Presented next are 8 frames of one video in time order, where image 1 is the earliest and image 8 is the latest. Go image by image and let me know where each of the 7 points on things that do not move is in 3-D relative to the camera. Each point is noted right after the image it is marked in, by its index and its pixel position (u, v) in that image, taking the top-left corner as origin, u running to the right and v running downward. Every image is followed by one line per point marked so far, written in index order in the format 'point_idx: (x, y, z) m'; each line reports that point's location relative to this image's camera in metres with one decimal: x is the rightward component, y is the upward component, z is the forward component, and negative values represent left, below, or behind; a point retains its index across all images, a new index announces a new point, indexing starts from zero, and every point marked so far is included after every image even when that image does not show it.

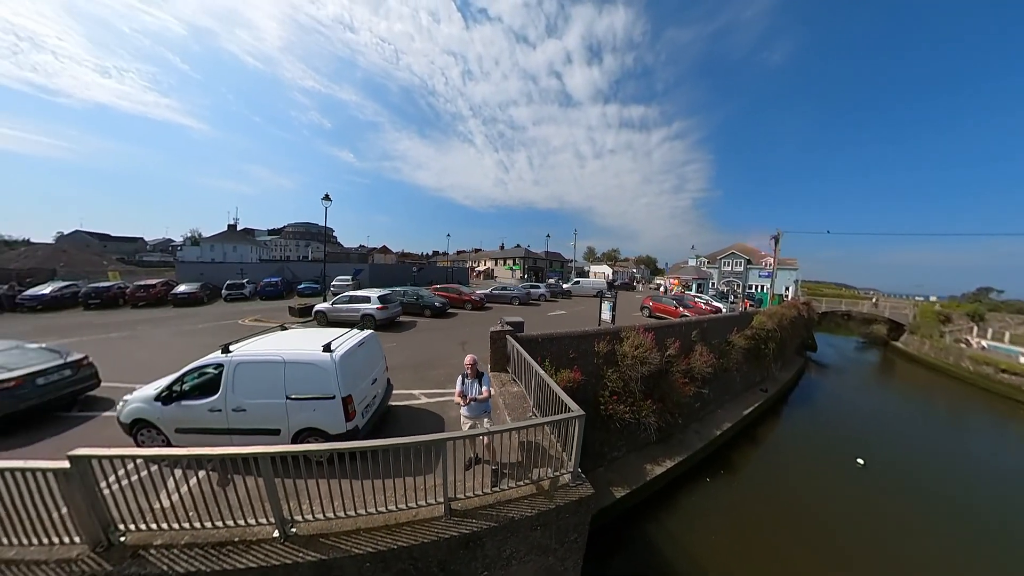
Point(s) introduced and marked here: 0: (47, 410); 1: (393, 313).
0: (-12.8, -3.4, +7.7) m
1: (-5.5, -1.3, +14.0) m
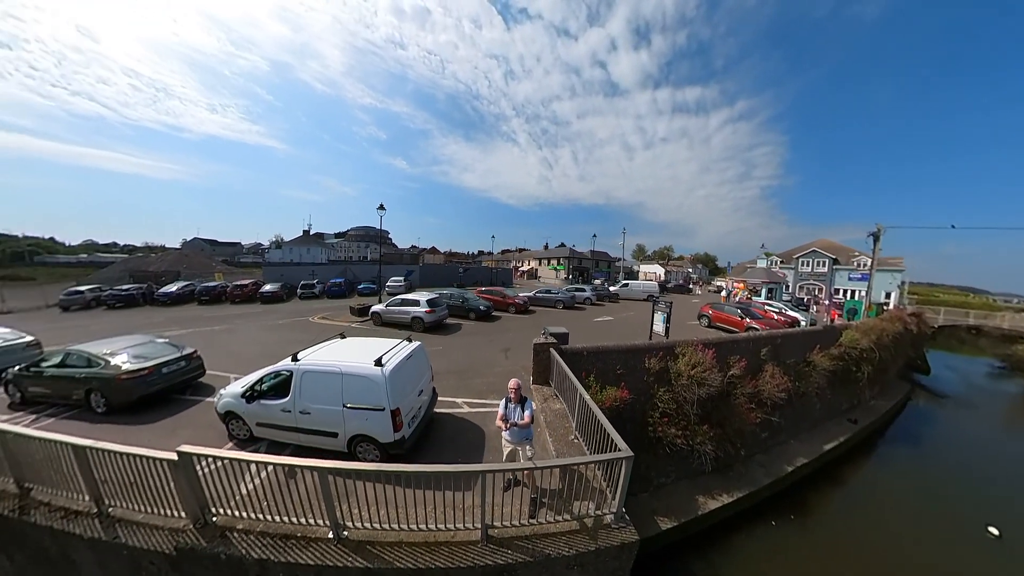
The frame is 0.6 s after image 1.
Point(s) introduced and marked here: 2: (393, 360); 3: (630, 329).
0: (-11.6, -3.6, +9.5) m
1: (-3.4, -1.5, +14.6) m
2: (-2.4, -1.6, +5.9) m
3: (+5.9, -2.1, +14.2) m
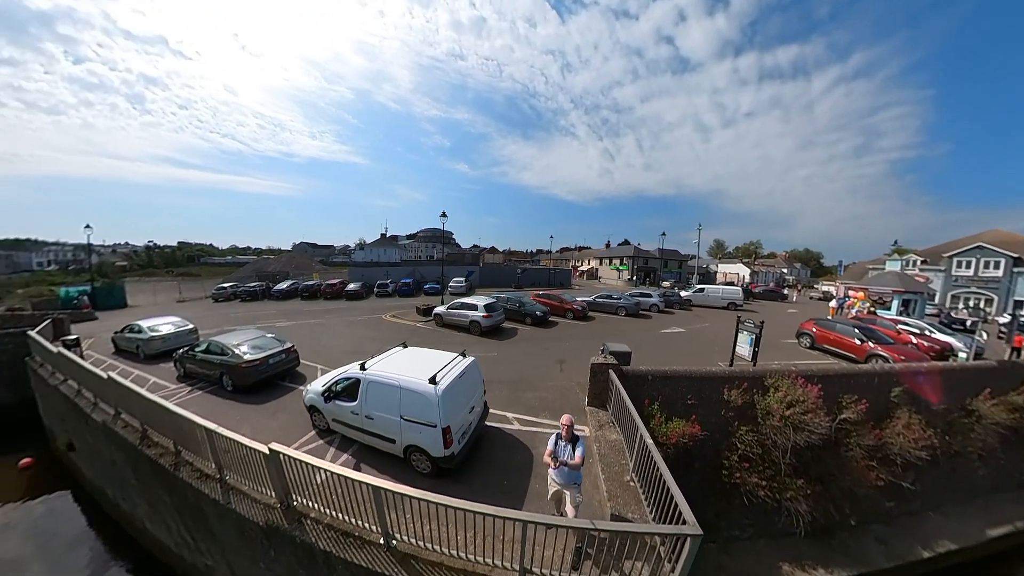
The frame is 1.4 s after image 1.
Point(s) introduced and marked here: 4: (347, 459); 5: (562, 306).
0: (-9.7, -3.7, +11.5) m
1: (-0.6, -1.7, +14.8) m
2: (-1.4, -2.0, +6.1) m
3: (+8.4, -2.5, +12.5) m
4: (-4.0, -4.0, +6.7) m
5: (+3.1, -1.1, +17.1) m
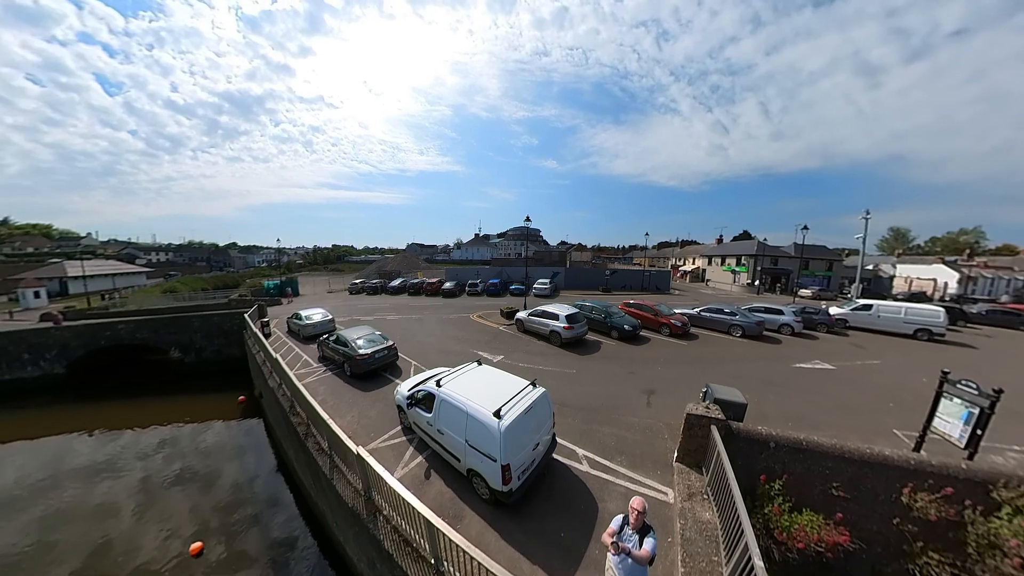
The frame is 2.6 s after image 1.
0: (-6.4, -3.9, +13.5) m
1: (+3.3, -2.2, +13.9) m
2: (-0.1, -2.5, +5.8) m
3: (+11.2, -3.3, +9.0) m
4: (-2.4, -4.4, +7.3) m
5: (+7.6, -1.7, +15.0) m
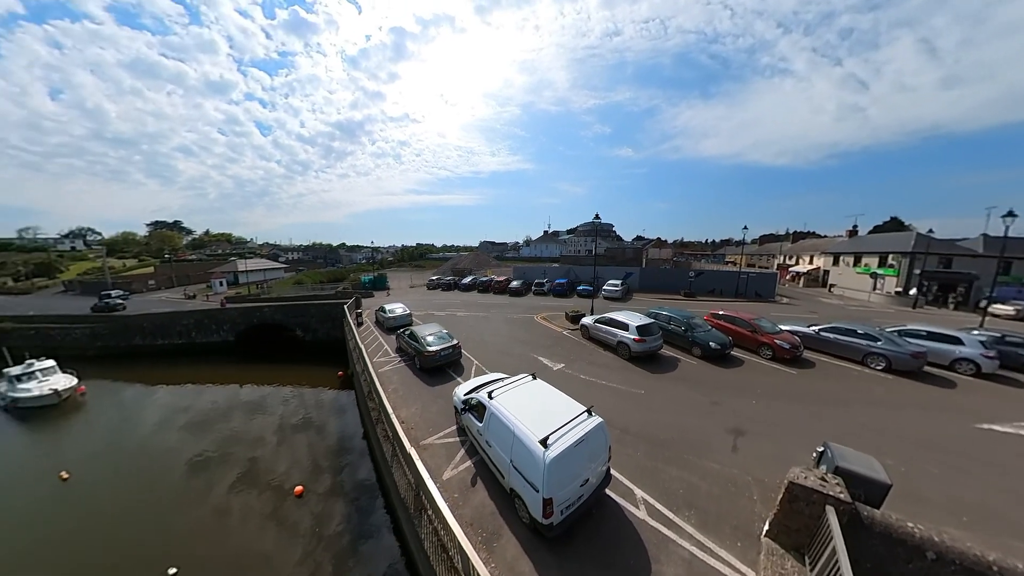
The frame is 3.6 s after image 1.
0: (-3.5, -4.0, +14.4) m
1: (+6.0, -2.5, +12.4) m
2: (+0.8, -2.9, +5.4) m
3: (+12.5, -3.9, +5.8) m
4: (-1.2, -4.7, +7.5) m
5: (+10.5, -2.1, +12.5) m
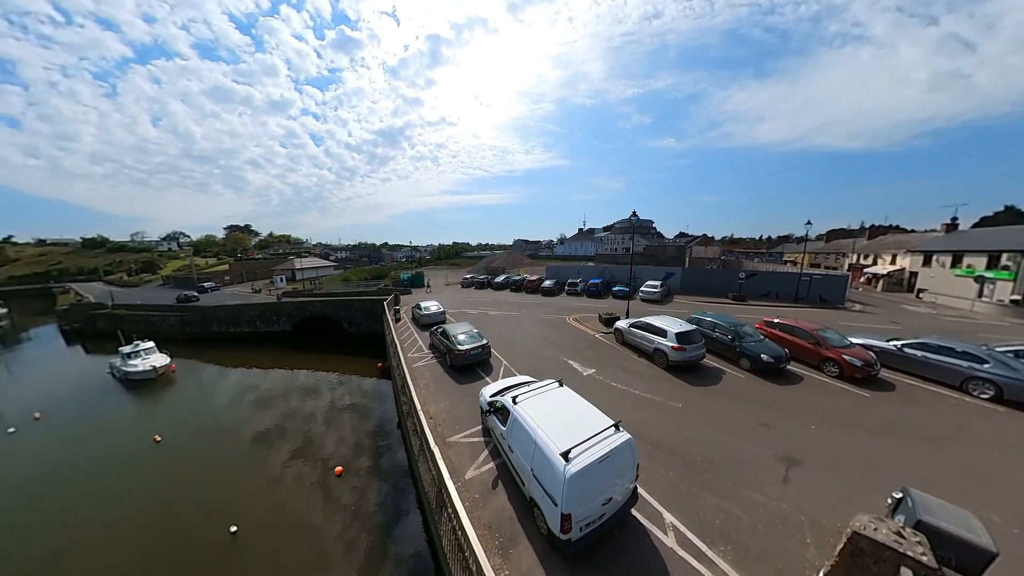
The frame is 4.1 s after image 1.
0: (-2.0, -4.1, +14.7) m
1: (+7.2, -2.7, +11.5) m
2: (+1.2, -3.0, +5.2) m
3: (+12.8, -4.2, +4.1) m
4: (-0.6, -4.8, +7.5) m
5: (+11.6, -2.3, +11.0) m
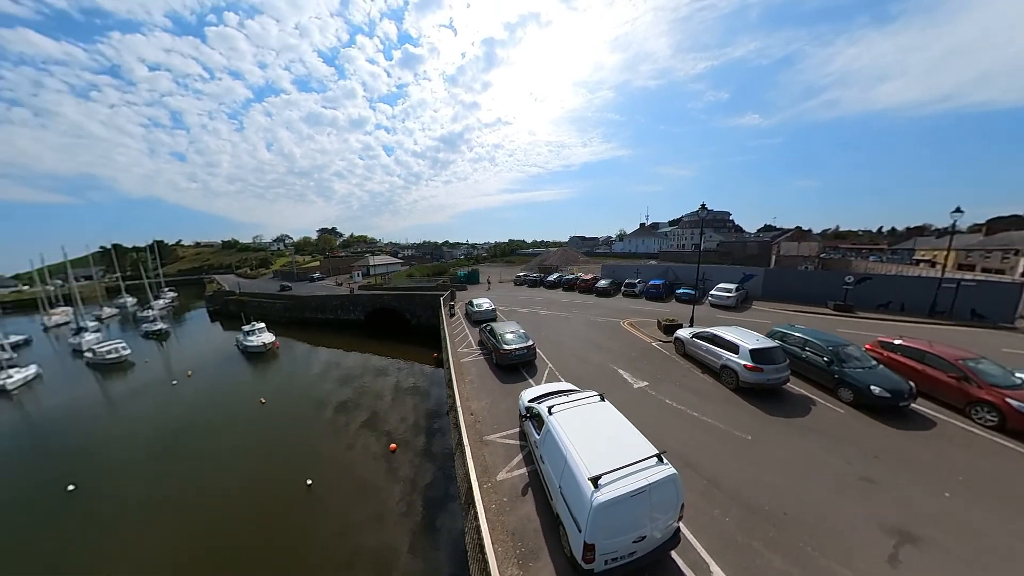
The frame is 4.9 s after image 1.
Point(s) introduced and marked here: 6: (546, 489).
0: (+0.3, -4.1, +14.6) m
1: (+8.7, -3.0, +9.7) m
2: (+1.6, -3.3, +4.7) m
3: (+12.8, -4.7, +1.4) m
4: (+0.3, -5.0, +7.3) m
5: (+13.0, -2.8, +8.4) m
6: (+0.8, -4.6, +6.1) m
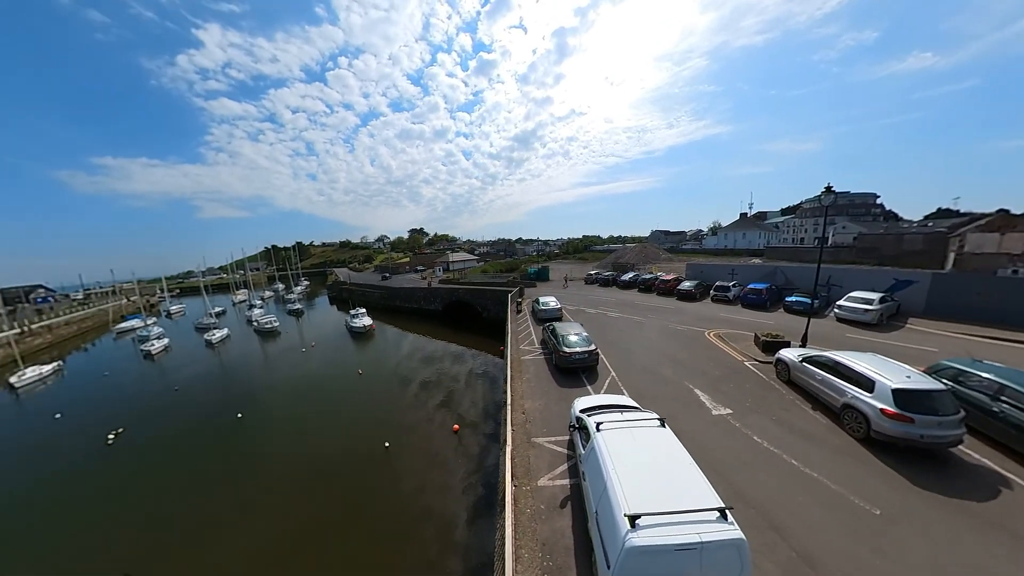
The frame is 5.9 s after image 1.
0: (+3.1, -4.3, +13.9) m
1: (+10.1, -3.5, +7.0) m
2: (+1.9, -3.6, +3.9) m
3: (+11.9, -5.4, -2.0) m
4: (+1.3, -5.3, +6.8) m
5: (+13.9, -3.4, +4.6) m
6: (+1.5, -4.9, +5.6) m
